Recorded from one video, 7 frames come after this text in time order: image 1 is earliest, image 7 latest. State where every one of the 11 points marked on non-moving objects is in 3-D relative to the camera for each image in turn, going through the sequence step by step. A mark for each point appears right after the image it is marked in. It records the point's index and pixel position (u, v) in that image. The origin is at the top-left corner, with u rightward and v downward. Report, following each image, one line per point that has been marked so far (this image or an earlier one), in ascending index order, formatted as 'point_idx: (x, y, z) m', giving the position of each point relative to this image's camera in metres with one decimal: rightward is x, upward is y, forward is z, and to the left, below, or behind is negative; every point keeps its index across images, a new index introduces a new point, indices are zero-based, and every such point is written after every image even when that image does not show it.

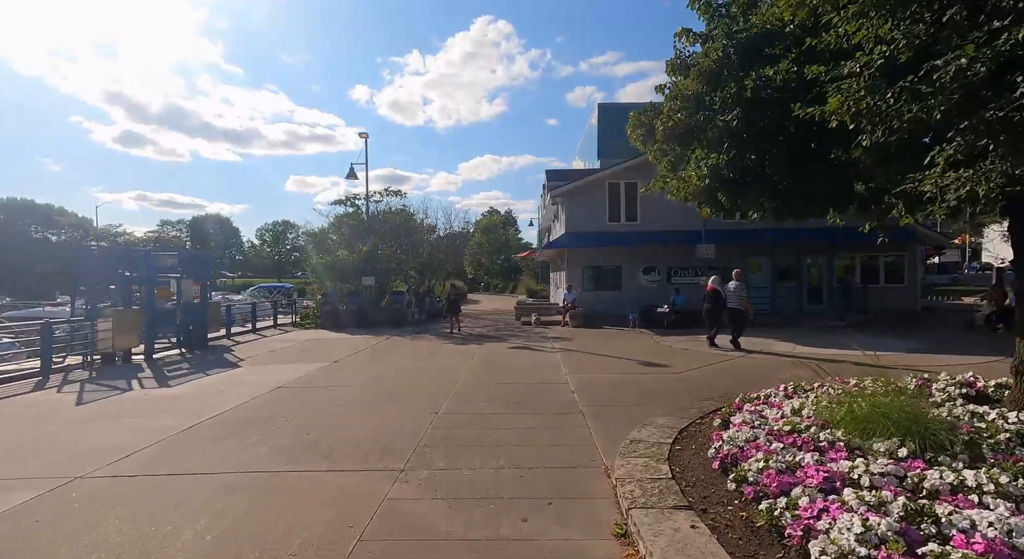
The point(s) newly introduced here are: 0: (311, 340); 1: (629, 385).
0: (-7.2, -2.2, +17.6) m
1: (+2.1, -1.9, +8.8) m
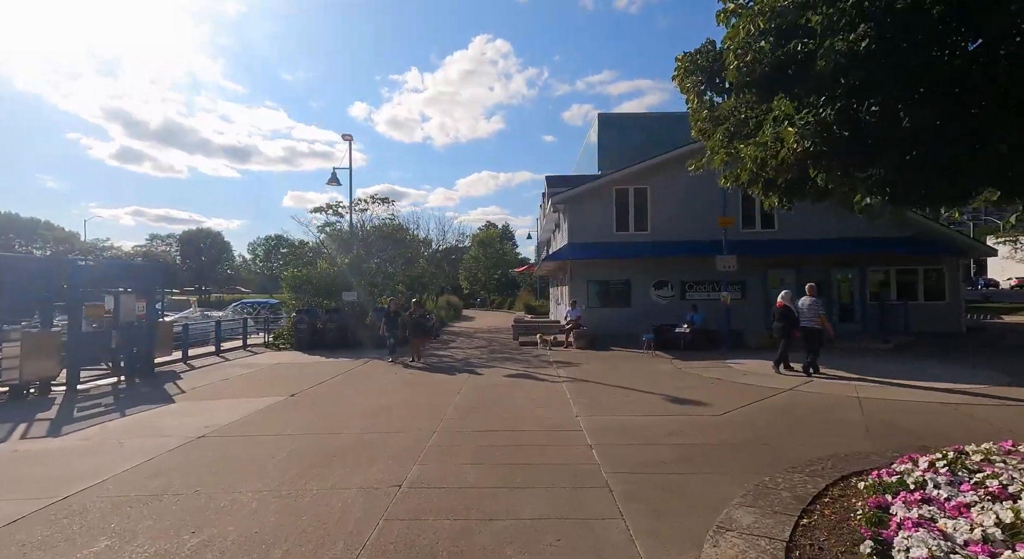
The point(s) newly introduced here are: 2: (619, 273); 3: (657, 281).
0: (-7.3, -2.7, +15.4) m
1: (+2.0, -2.1, +6.6) m
2: (+4.2, +0.3, +19.5) m
3: (+5.7, -0.1, +19.3) m
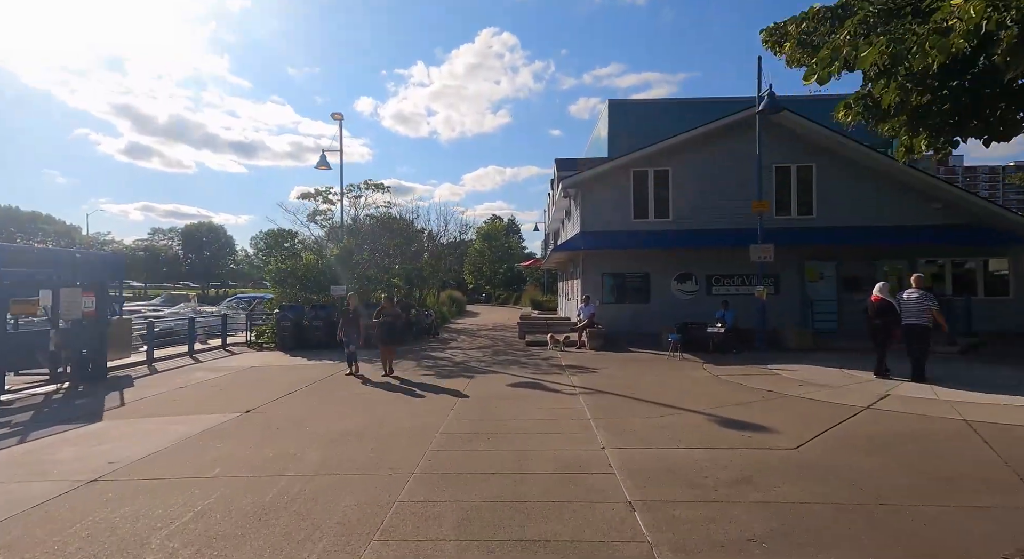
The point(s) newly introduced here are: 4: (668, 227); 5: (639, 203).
0: (-7.1, -2.4, +13.6) m
1: (+2.1, -1.9, +4.7) m
2: (+4.4, +0.5, +17.5) m
3: (+5.9, +0.2, +17.4) m
4: (+5.6, +1.9, +17.7) m
5: (+4.6, +2.7, +17.8) m
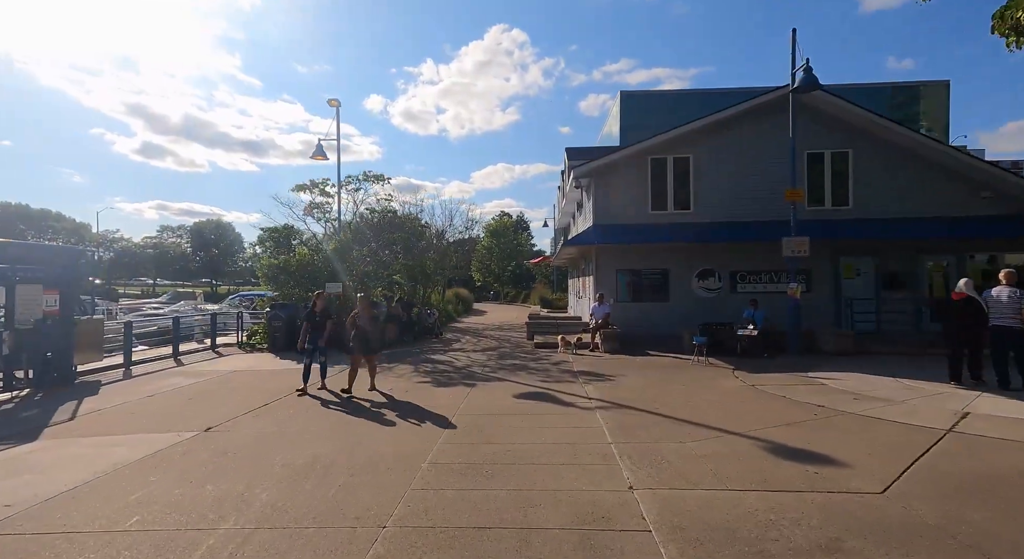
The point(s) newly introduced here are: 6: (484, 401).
0: (-6.9, -2.3, +12.5) m
1: (+2.1, -1.9, +3.4) m
2: (+4.7, +0.6, +16.2) m
3: (+6.1, +0.3, +16.0) m
4: (+5.9, +2.0, +16.3) m
5: (+4.8, +2.9, +16.4) m
6: (-0.5, -2.1, +8.4) m
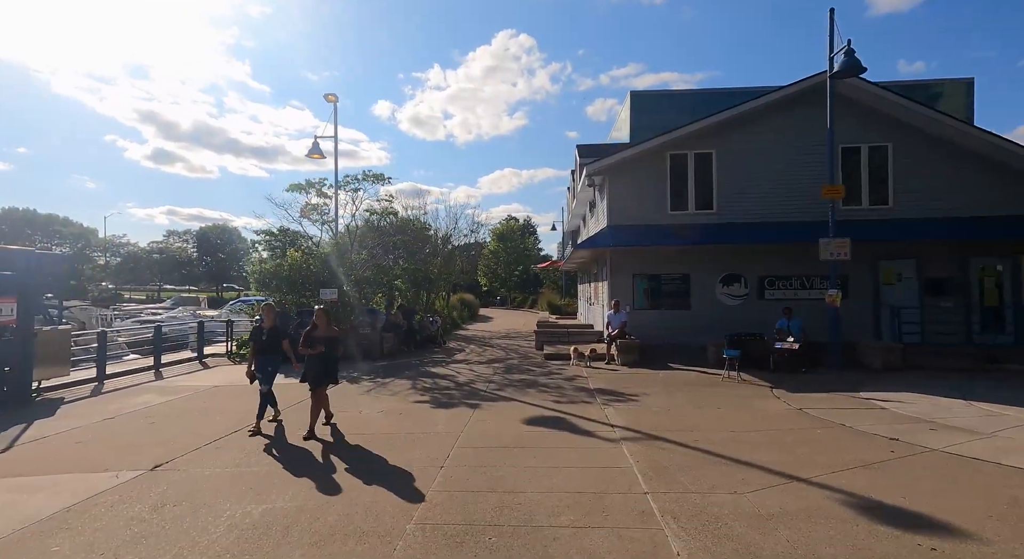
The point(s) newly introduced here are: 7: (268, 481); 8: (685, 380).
0: (-6.7, -2.5, +11.3) m
1: (+2.1, -1.9, +2.2) m
2: (+4.9, +0.5, +14.9) m
3: (+6.4, +0.1, +14.7) m
4: (+6.1, +1.8, +15.0) m
5: (+5.1, +2.7, +15.2) m
6: (-0.3, -2.2, +7.2) m
7: (-2.6, -2.2, +5.3) m
8: (+3.6, -2.1, +10.3) m
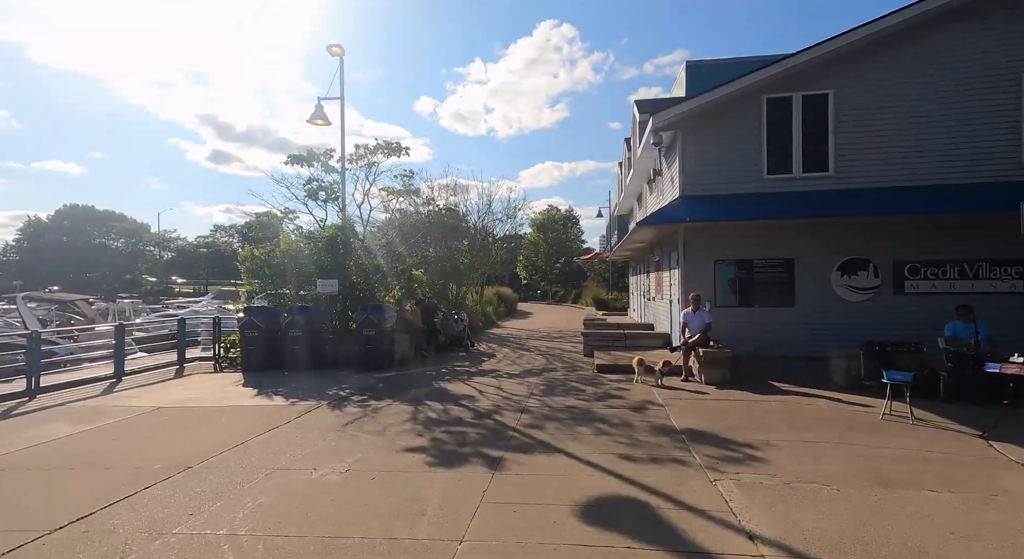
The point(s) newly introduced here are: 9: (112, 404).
0: (-6.0, -2.2, +8.5) m
1: (+2.0, -1.8, -1.4) m
2: (+5.9, +0.8, +11.1) m
3: (+7.3, +0.4, +10.8) m
4: (+7.1, +2.1, +11.1) m
5: (+6.1, +3.0, +11.3) m
6: (0.0, -2.0, +3.8) m
7: (-2.4, -2.0, +2.1) m
8: (+4.2, -1.9, +6.7) m
9: (-7.2, -2.2, +8.8) m
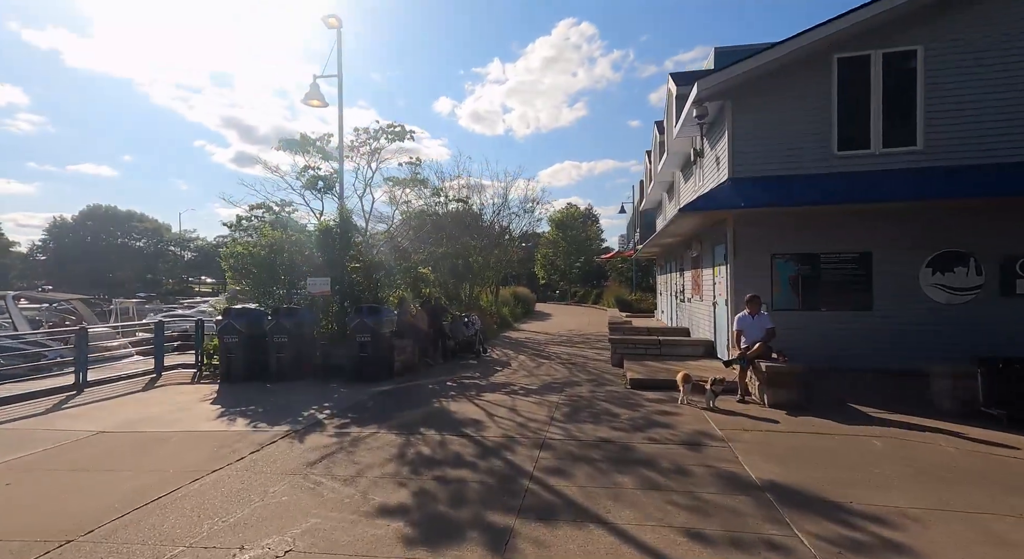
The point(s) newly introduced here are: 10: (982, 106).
0: (-5.8, -2.2, +7.0) m
1: (+1.9, -1.8, -3.2) m
2: (+6.2, +0.8, +9.1) m
3: (+7.6, +0.5, +8.7) m
4: (+7.4, +2.2, +9.1) m
5: (+6.4, +3.0, +9.4) m
6: (+0.1, -1.9, +2.1) m
7: (-2.4, -2.0, +0.5) m
8: (+4.4, -1.8, +4.8) m
9: (-7.0, -2.2, +7.4) m
10: (+8.5, +3.1, +8.8) m
